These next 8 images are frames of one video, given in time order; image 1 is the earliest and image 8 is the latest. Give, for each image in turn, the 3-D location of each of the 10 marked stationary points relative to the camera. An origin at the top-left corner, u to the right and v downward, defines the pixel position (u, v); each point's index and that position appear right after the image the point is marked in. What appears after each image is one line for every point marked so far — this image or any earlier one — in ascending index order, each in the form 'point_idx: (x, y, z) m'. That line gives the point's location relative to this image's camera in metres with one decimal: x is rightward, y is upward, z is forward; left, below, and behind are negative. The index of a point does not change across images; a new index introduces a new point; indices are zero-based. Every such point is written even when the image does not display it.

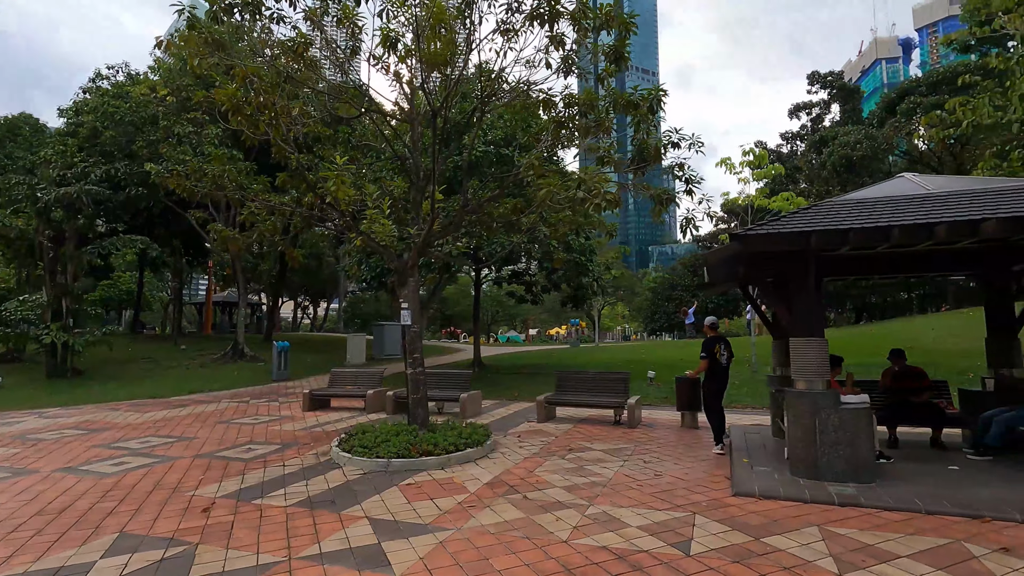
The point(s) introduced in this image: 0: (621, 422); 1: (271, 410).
0: (+1.8, -2.3, +9.0) m
1: (-5.1, -2.6, +11.4) m
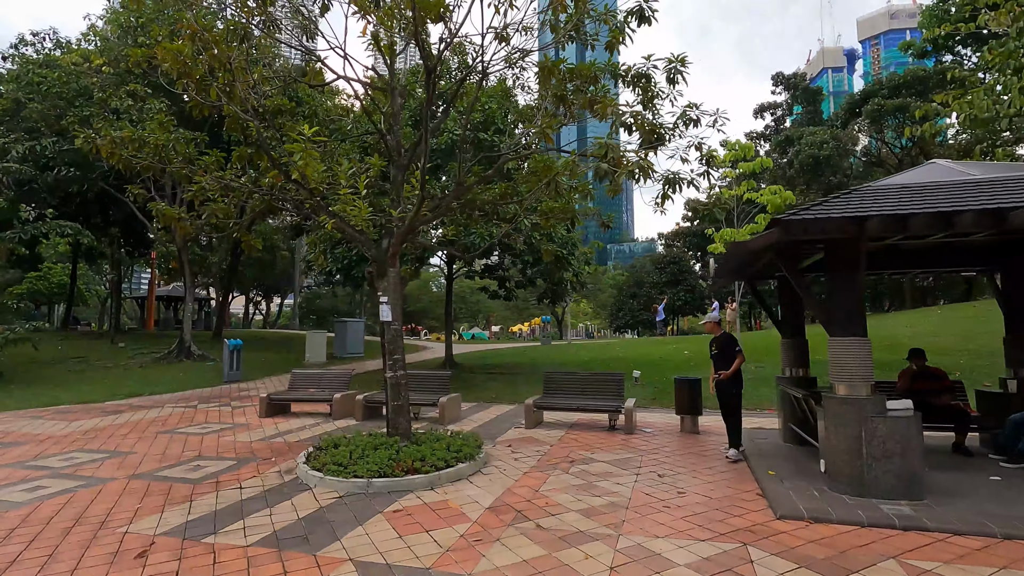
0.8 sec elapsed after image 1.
0: (+1.6, -2.2, +8.4) m
1: (-5.5, -2.4, +10.2) m
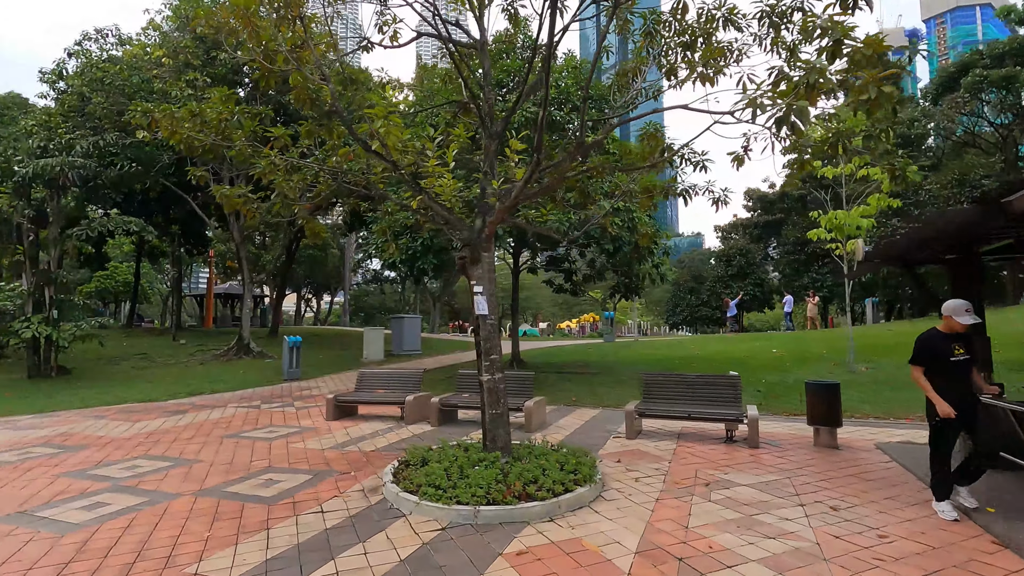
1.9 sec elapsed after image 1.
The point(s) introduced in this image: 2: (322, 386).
0: (+3.0, -2.0, +7.2) m
1: (-4.0, -2.3, +9.5) m
2: (-4.8, -2.5, +13.5) m
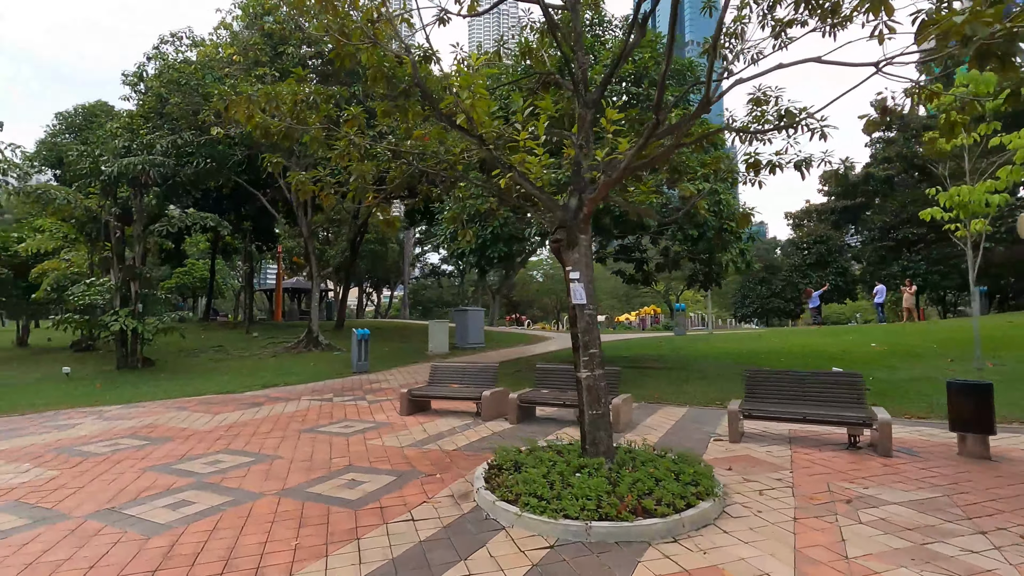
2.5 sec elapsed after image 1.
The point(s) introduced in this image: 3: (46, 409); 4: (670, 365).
0: (+4.1, -1.8, +6.3) m
1: (-2.6, -2.2, +9.3) m
2: (-3.0, -2.3, +13.4) m
3: (-9.2, -2.4, +10.6) m
4: (+3.8, -1.9, +12.9) m
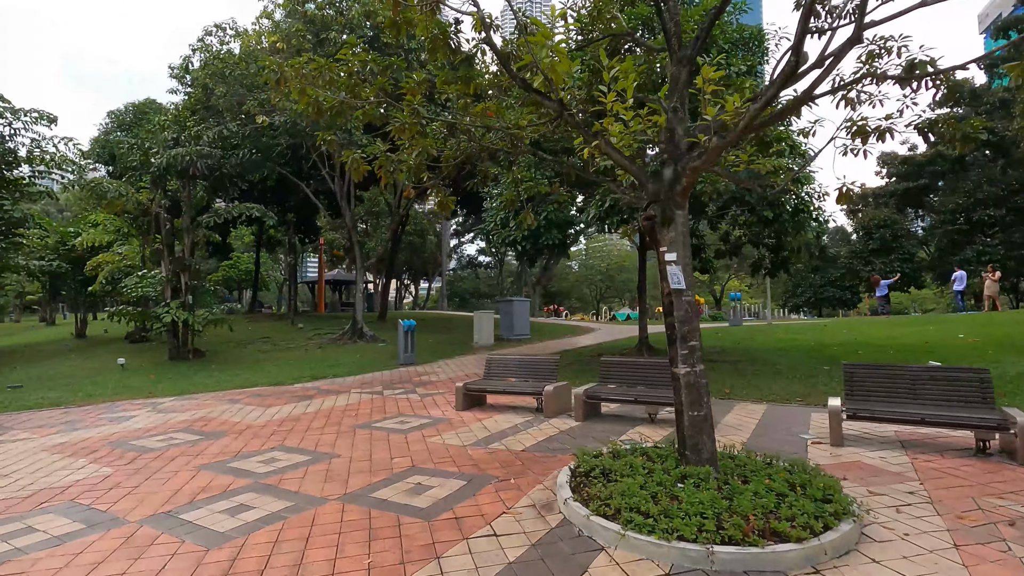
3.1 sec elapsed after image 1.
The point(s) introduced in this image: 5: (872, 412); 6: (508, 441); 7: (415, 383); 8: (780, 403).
0: (+4.9, -1.7, +5.4) m
1: (-1.6, -2.0, +8.9) m
2: (-1.8, -2.0, +13.0) m
3: (-8.1, -2.2, +10.6) m
4: (+5.0, -1.6, +12.1) m
5: (+3.9, -1.3, +5.8) m
6: (-0.1, -1.9, +6.5) m
7: (-2.1, -2.0, +11.5) m
8: (+4.3, -1.8, +8.5) m
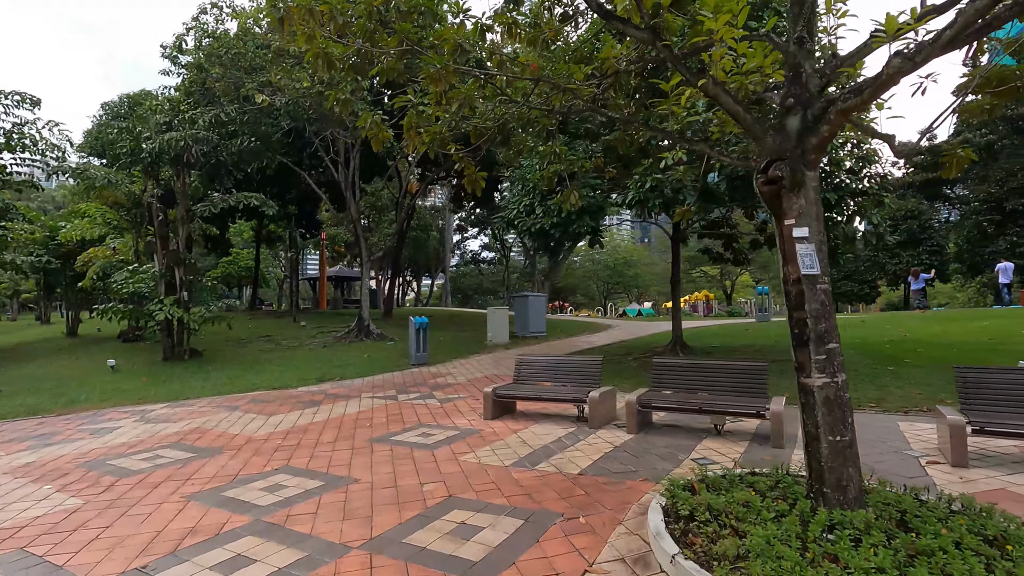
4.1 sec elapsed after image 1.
0: (+5.4, -1.6, +4.4) m
1: (-1.1, -1.9, +7.9) m
2: (-1.3, -1.9, +12.0) m
3: (-7.6, -2.1, +9.6) m
4: (+5.5, -1.4, +11.0) m
5: (+4.4, -1.2, +4.7) m
6: (+0.4, -1.8, +5.5) m
7: (-1.6, -1.9, +10.5) m
8: (+4.8, -1.7, +7.5) m
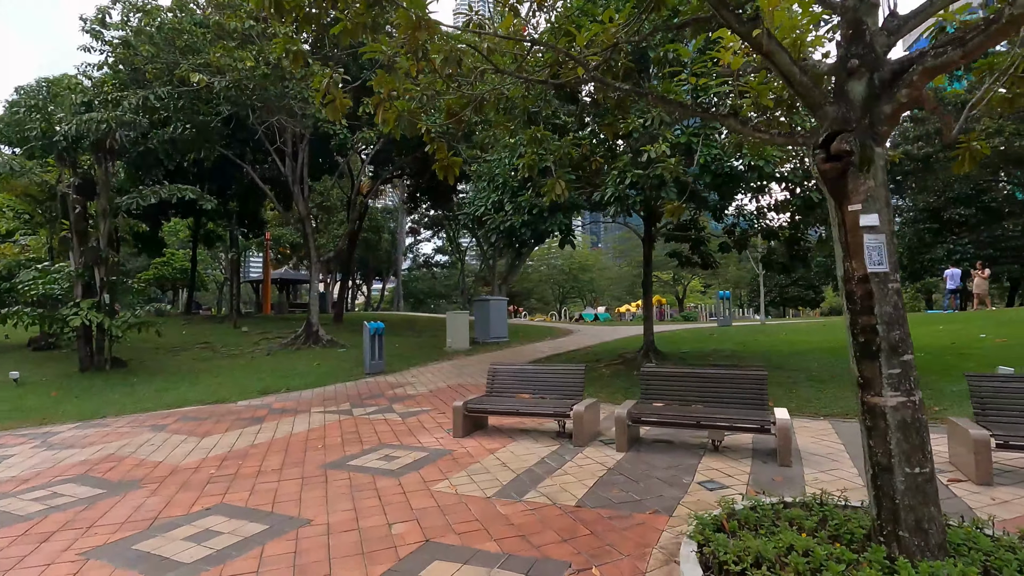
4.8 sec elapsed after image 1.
0: (+5.3, -1.6, +4.1) m
1: (-1.5, -1.9, +7.0) m
2: (-2.0, -1.9, +11.1) m
3: (-8.1, -2.1, +8.1) m
4: (+4.9, -1.5, +10.7) m
5: (+4.3, -1.2, +4.4) m
6: (+0.3, -1.8, +4.8) m
7: (-2.2, -2.0, +9.5) m
8: (+4.4, -1.7, +7.1) m
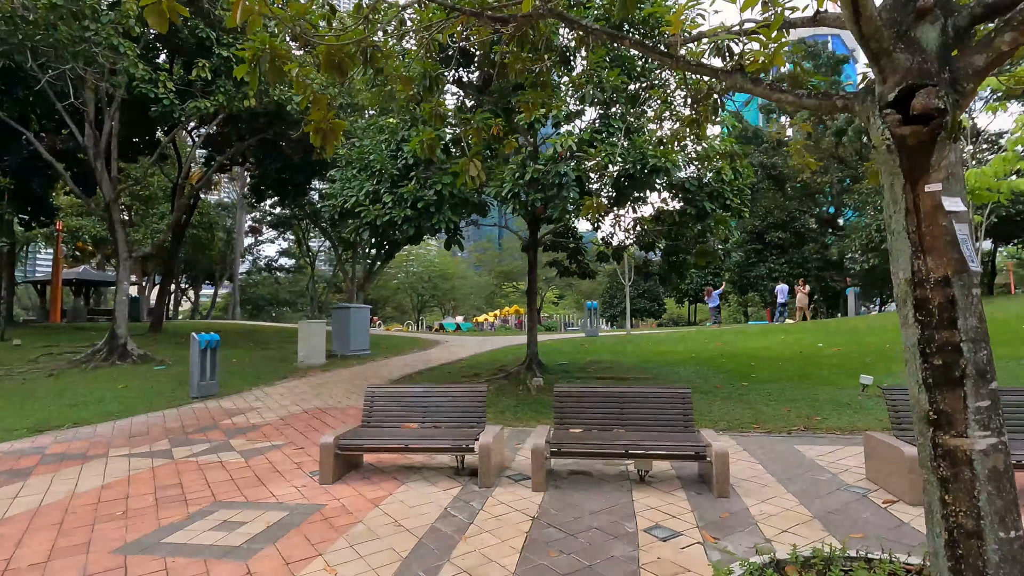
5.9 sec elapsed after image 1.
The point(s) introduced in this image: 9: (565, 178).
0: (+4.7, -1.7, +4.3) m
1: (-2.6, -1.9, +5.2) m
2: (-4.2, -2.0, +9.0) m
3: (-9.3, -2.0, +4.5) m
4: (+2.5, -1.7, +10.6) m
5: (+3.6, -1.3, +4.3) m
6: (-0.3, -1.8, +3.6) m
7: (-4.0, -2.0, +7.5) m
8: (+3.0, -1.9, +7.0) m
9: (+0.7, +1.5, +7.5) m
